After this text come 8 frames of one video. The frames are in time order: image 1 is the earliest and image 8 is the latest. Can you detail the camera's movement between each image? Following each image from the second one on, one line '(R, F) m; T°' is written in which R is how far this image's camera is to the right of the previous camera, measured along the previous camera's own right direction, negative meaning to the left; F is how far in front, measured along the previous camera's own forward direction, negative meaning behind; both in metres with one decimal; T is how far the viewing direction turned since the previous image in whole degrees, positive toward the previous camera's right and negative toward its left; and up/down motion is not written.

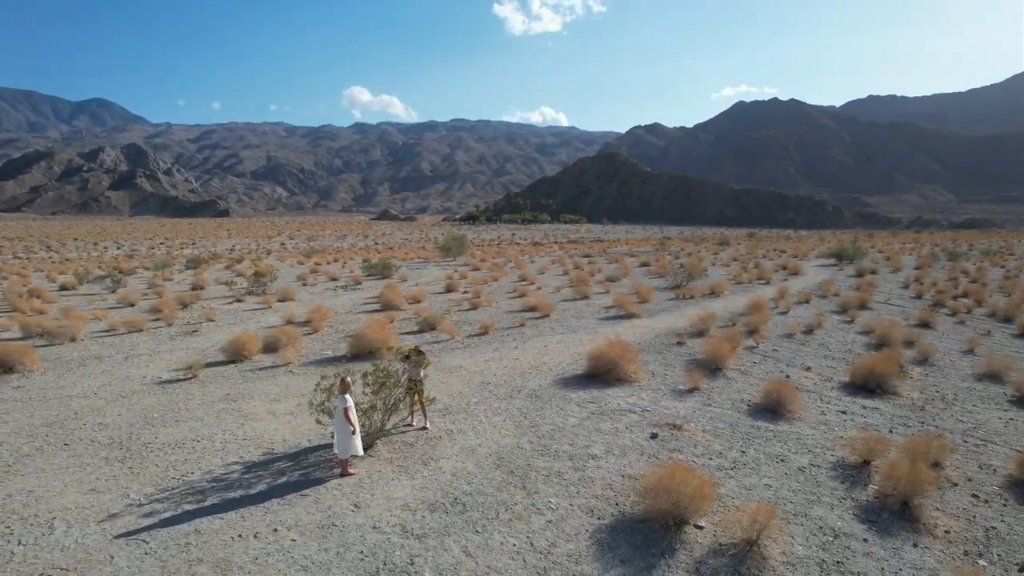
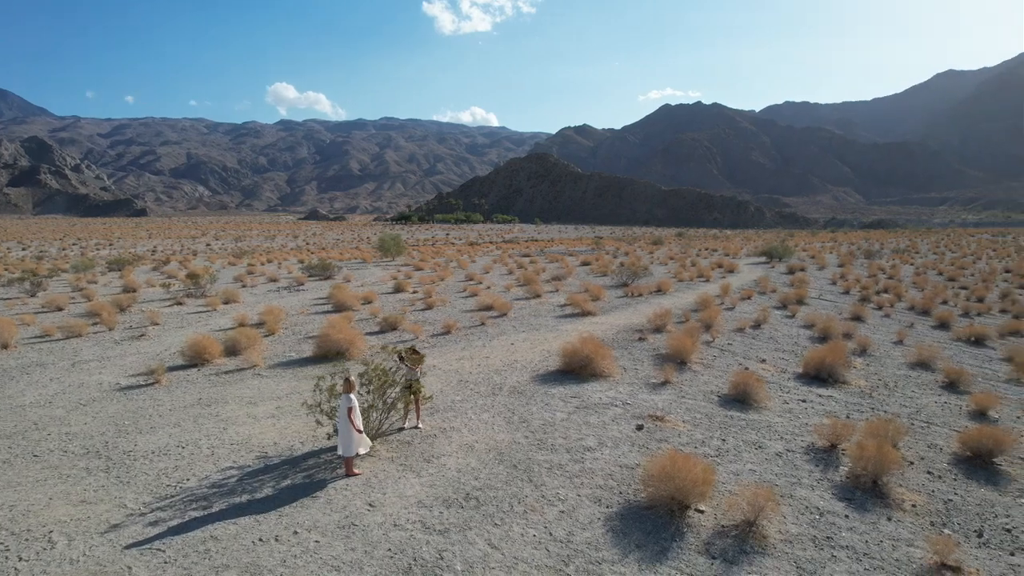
(-0.9, -0.1) m; +6°
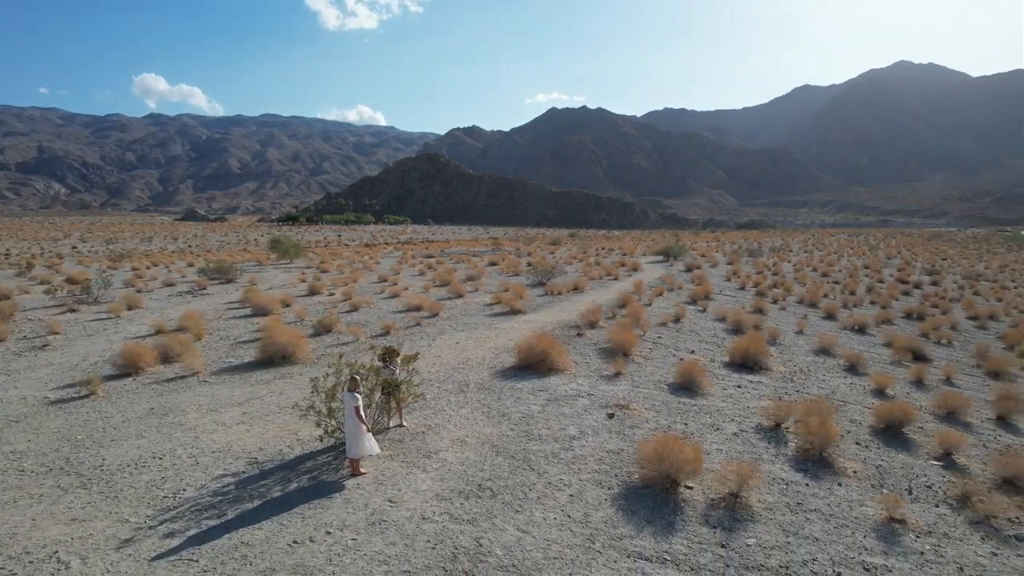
(-1.4, -0.2) m; +10°
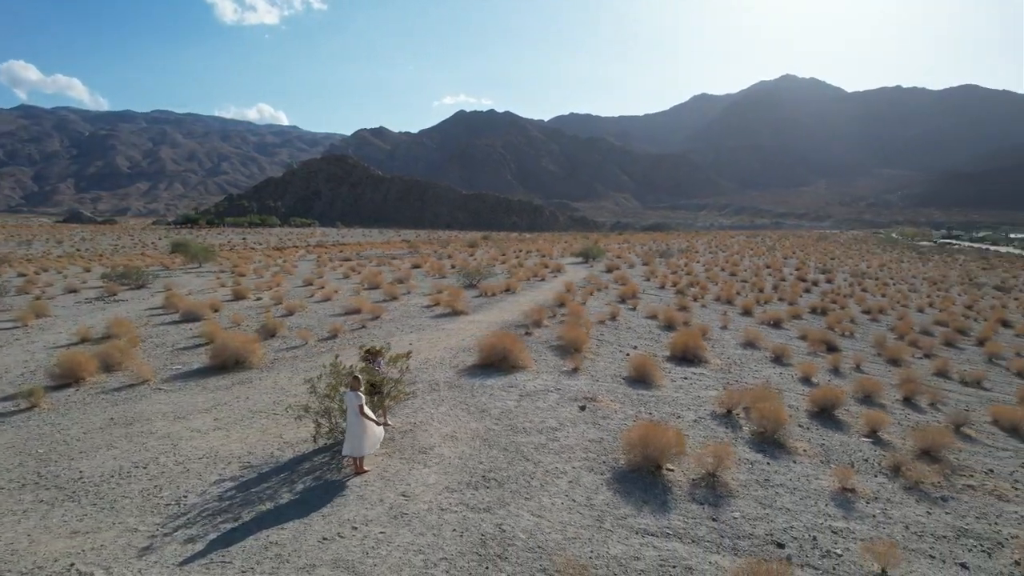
(-1.1, -0.3) m; +8°
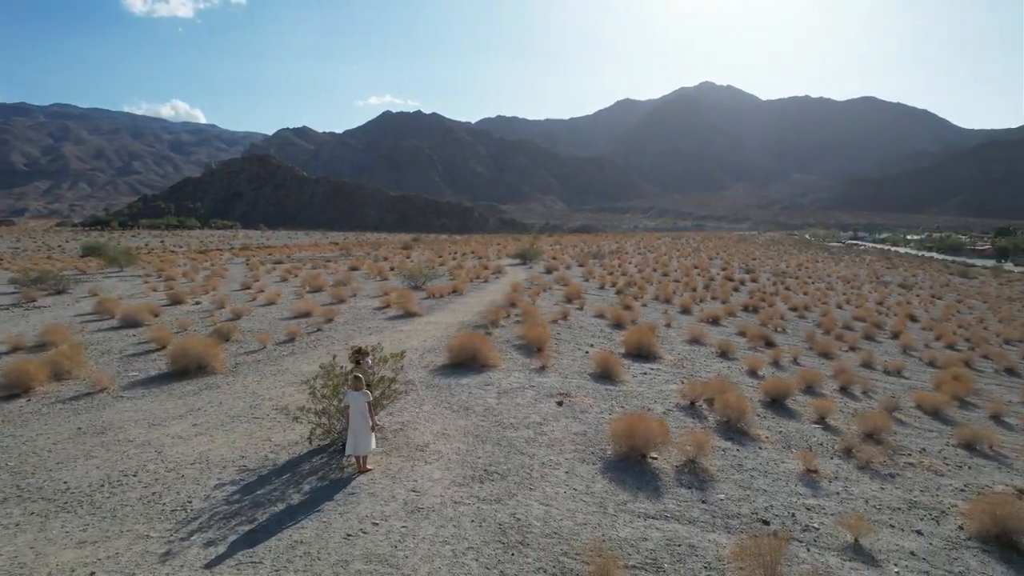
(-0.9, -0.2) m; +6°
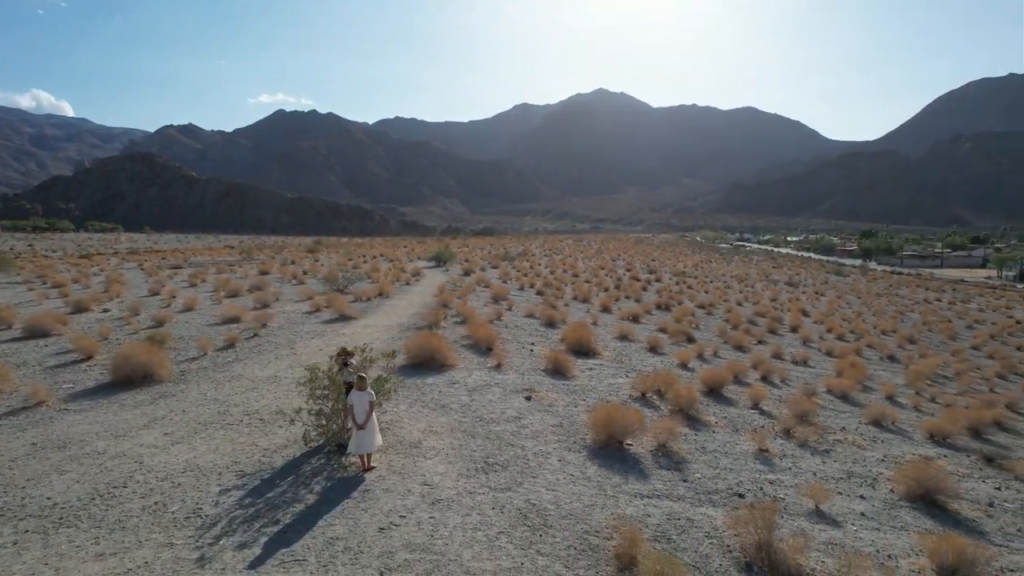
(-1.3, -0.3) m; +9°
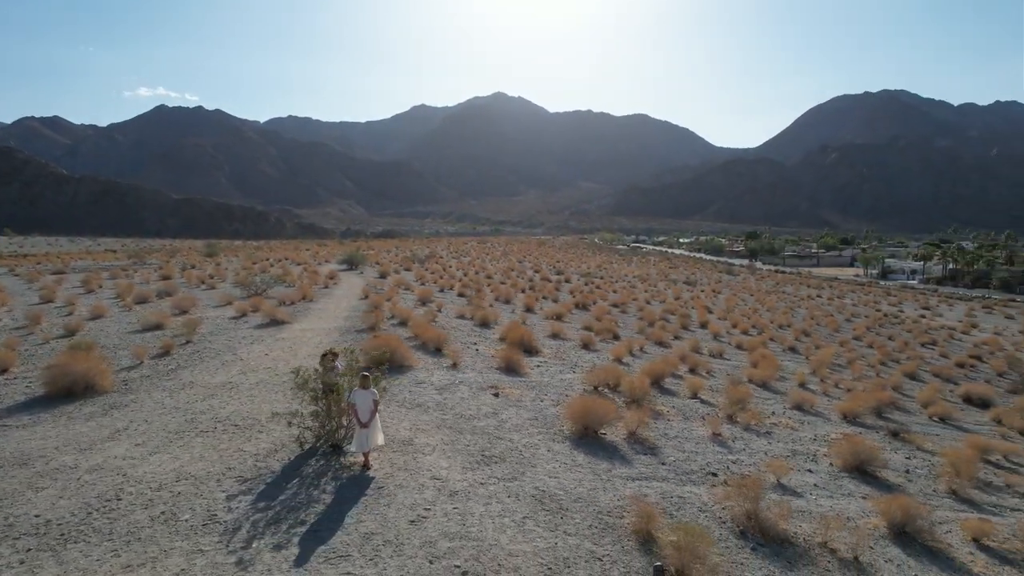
(-1.3, -0.3) m; +9°
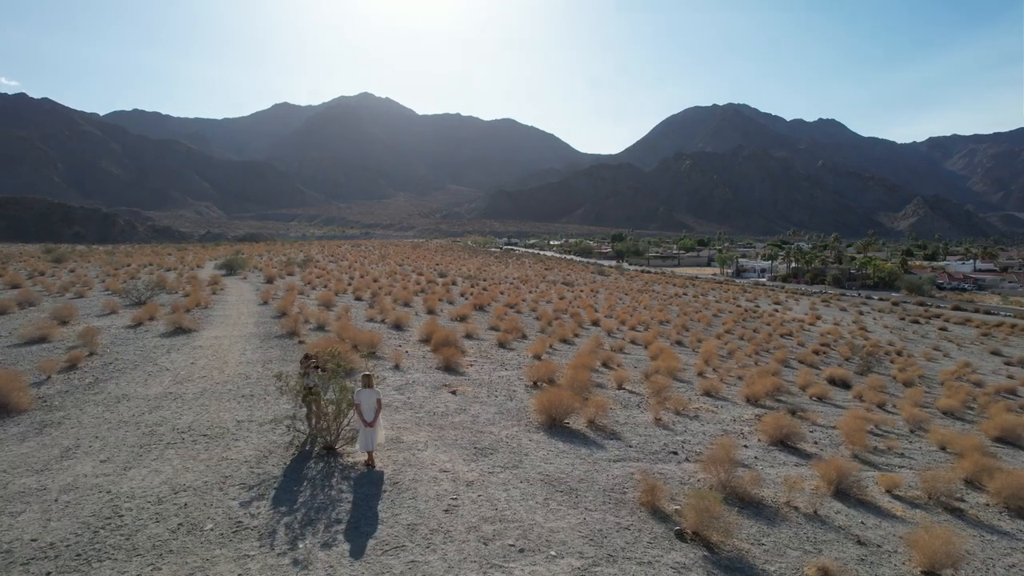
(-1.7, -0.3) m; +11°
